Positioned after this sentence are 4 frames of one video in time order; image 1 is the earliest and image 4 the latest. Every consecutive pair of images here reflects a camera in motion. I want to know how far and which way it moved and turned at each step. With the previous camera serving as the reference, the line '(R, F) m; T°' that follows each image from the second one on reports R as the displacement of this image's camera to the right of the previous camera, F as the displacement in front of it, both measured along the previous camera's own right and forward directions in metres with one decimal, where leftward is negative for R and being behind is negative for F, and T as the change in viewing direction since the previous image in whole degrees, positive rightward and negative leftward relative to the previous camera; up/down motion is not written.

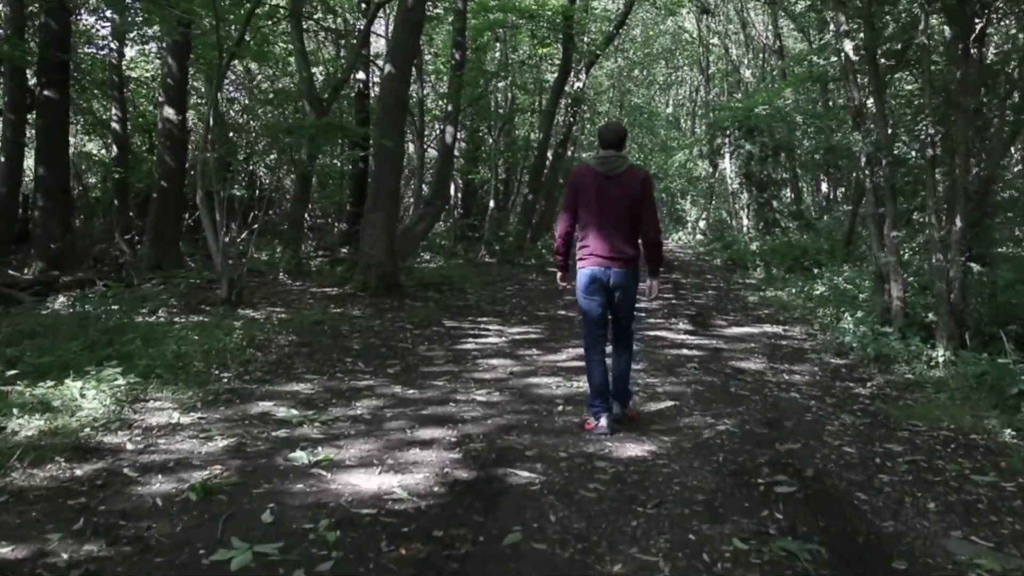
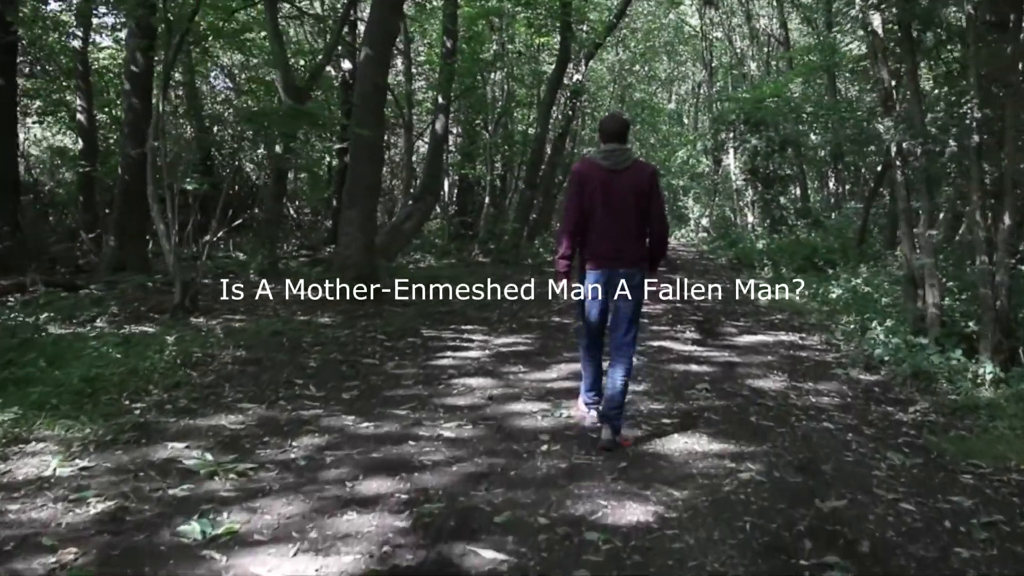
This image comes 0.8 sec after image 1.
(+0.1, +1.1) m; 0°
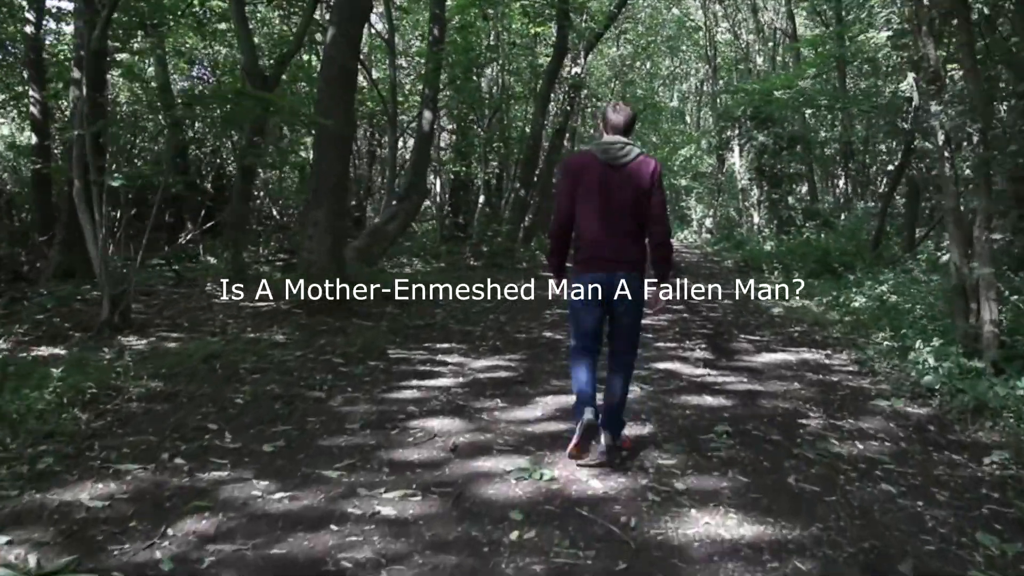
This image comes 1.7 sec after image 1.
(+0.1, +1.3) m; 0°
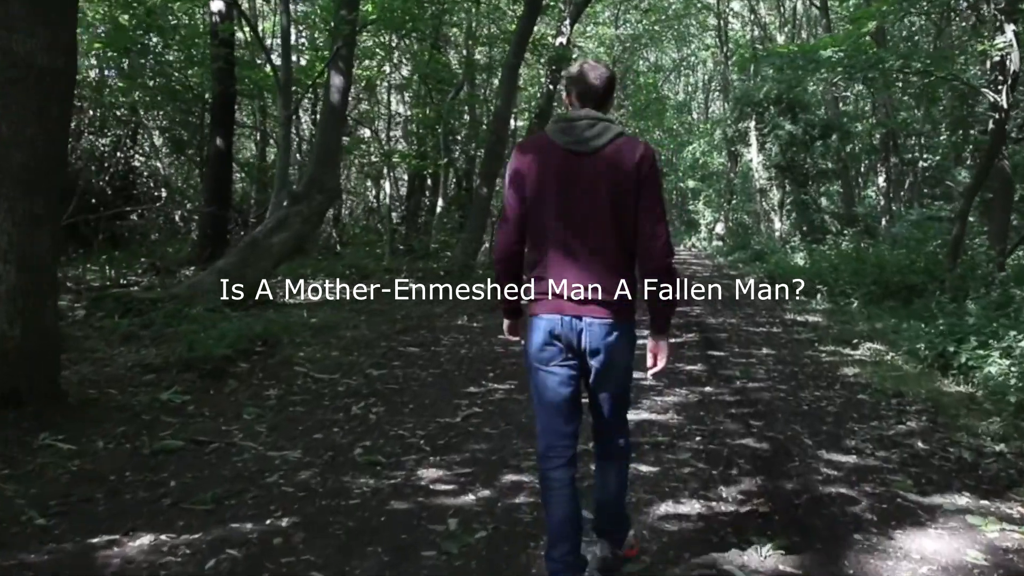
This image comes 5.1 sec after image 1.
(+0.5, +4.9) m; 0°
